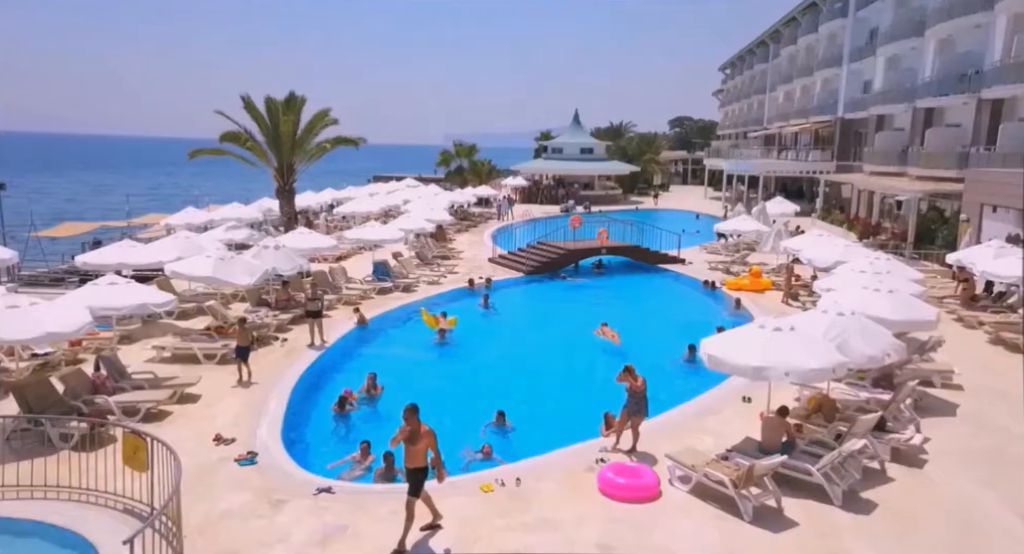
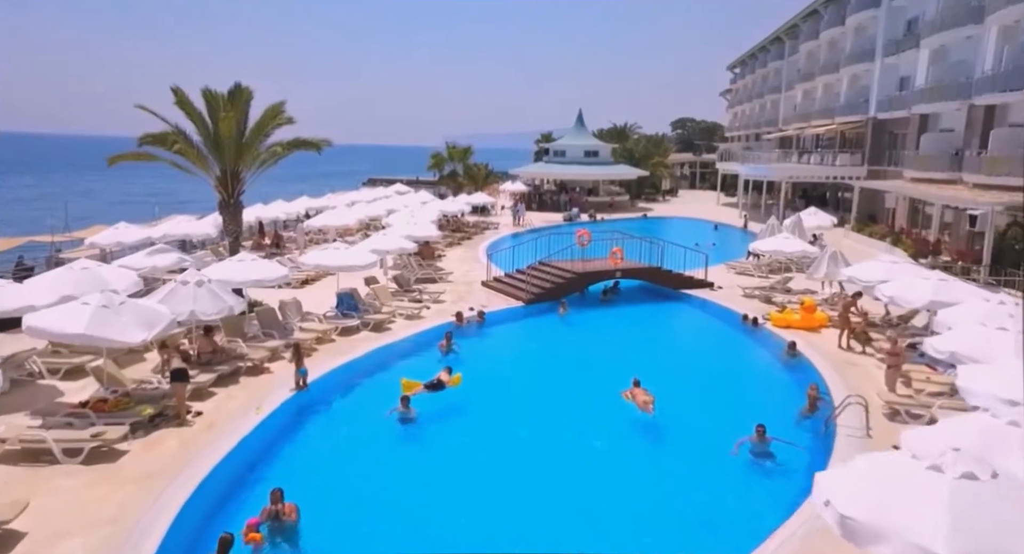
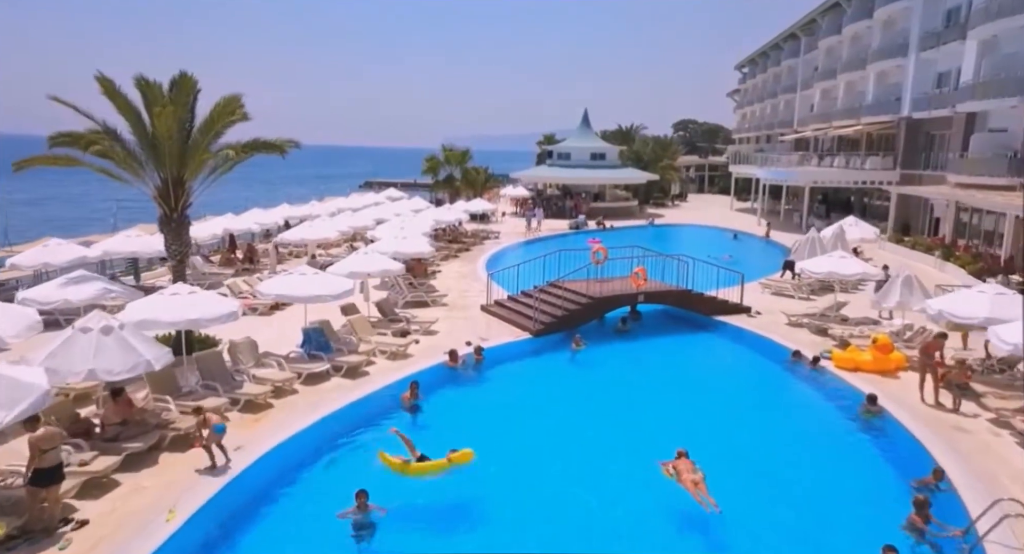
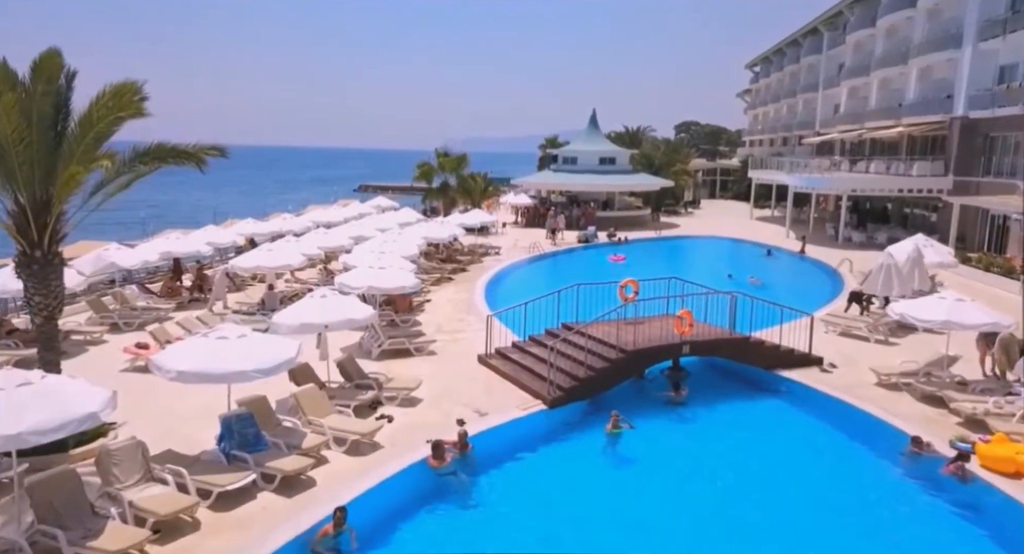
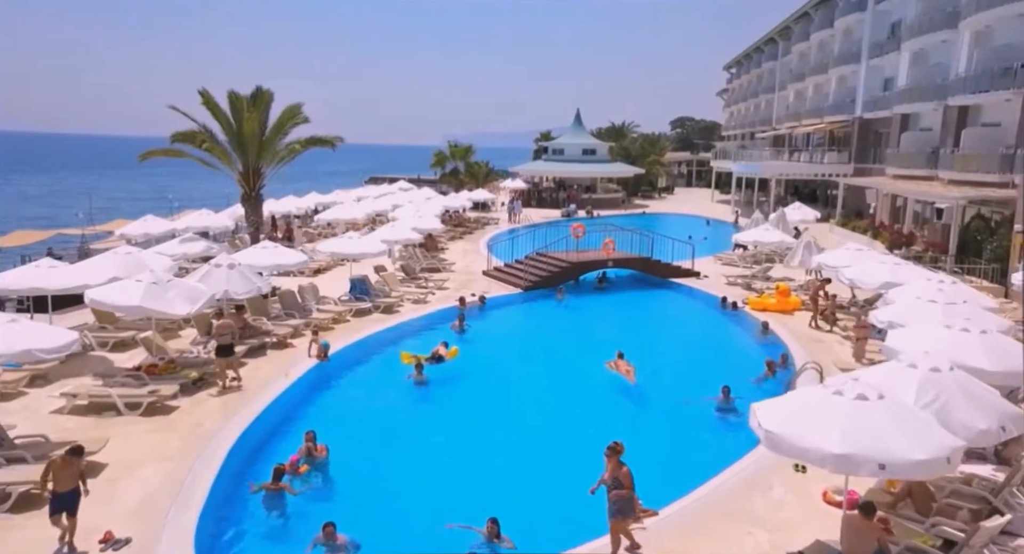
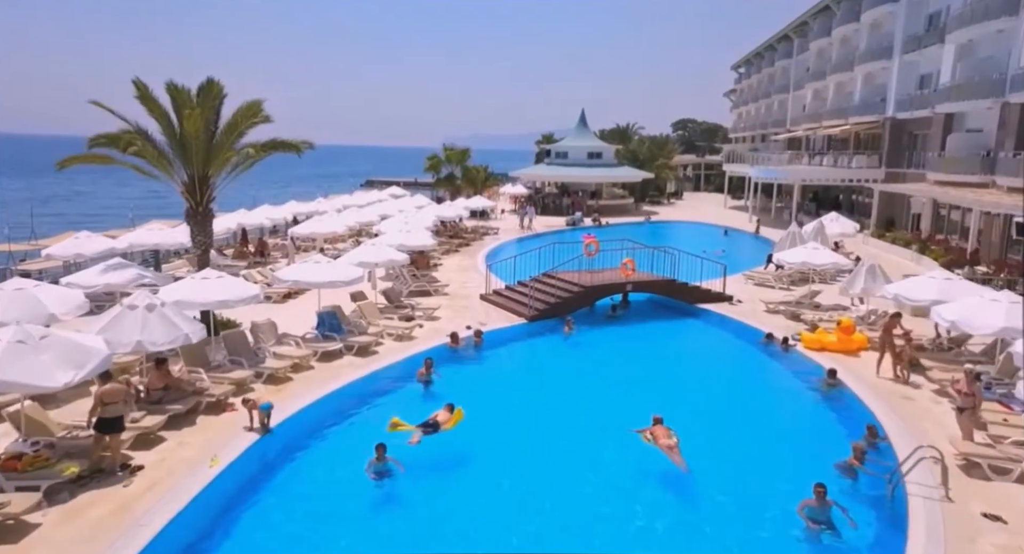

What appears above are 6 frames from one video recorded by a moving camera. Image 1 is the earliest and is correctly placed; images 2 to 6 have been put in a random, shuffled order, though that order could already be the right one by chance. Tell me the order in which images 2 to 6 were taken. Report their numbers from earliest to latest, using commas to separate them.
5, 2, 6, 3, 4
